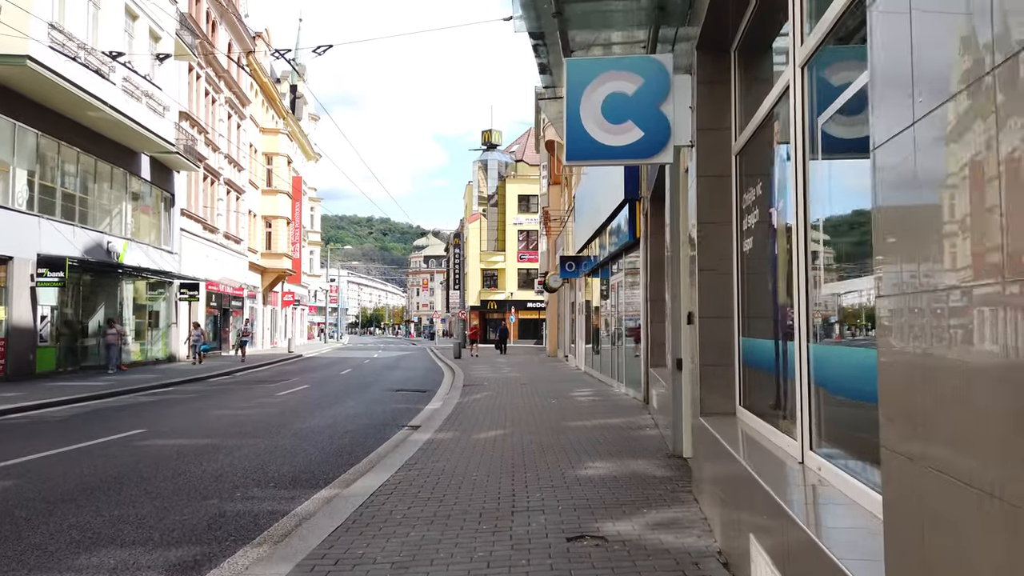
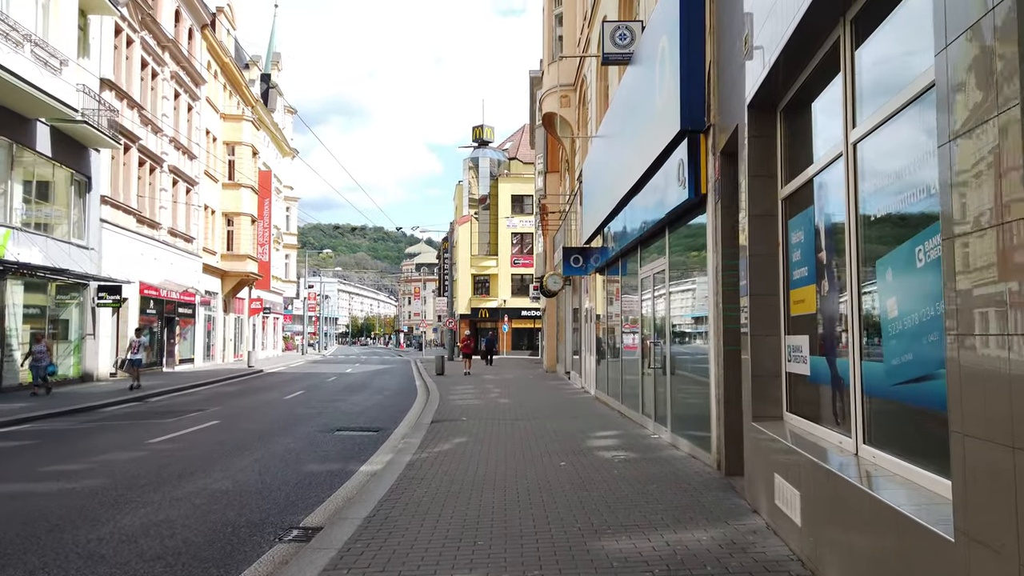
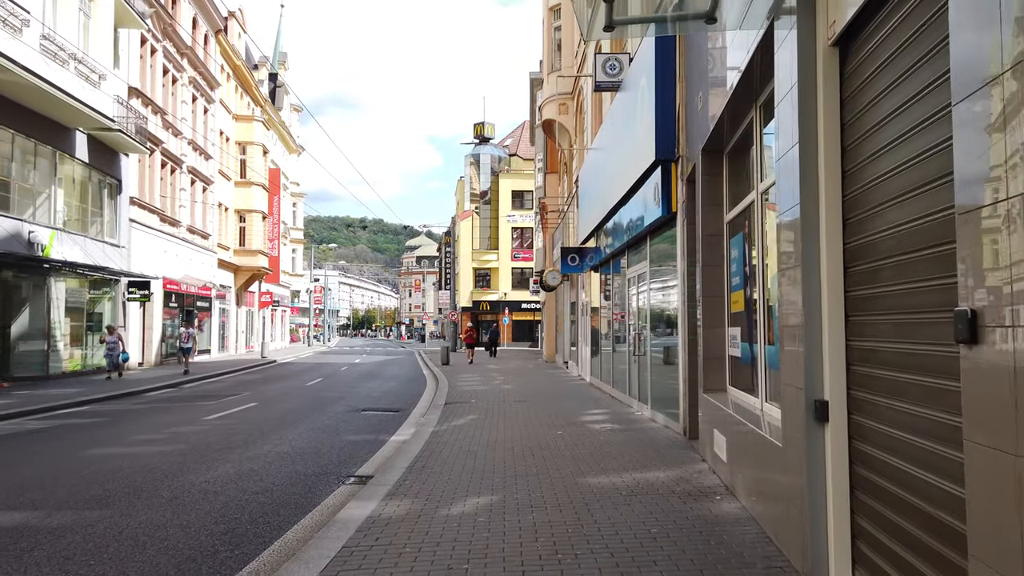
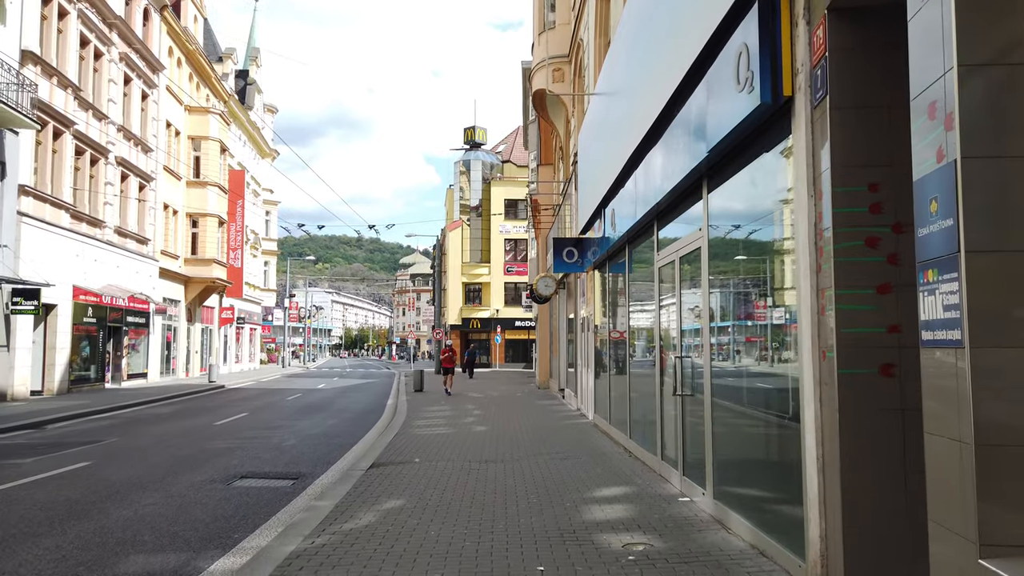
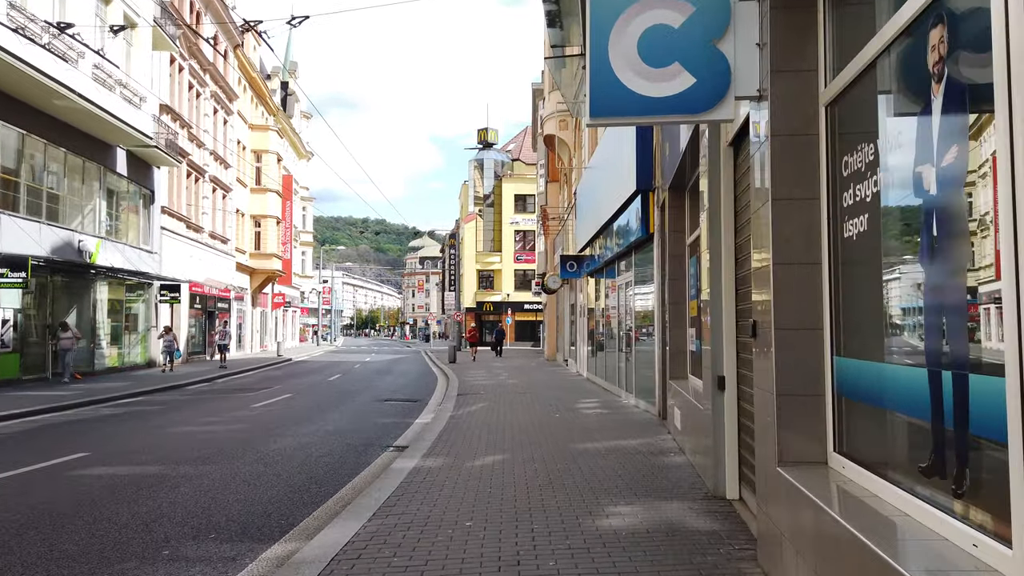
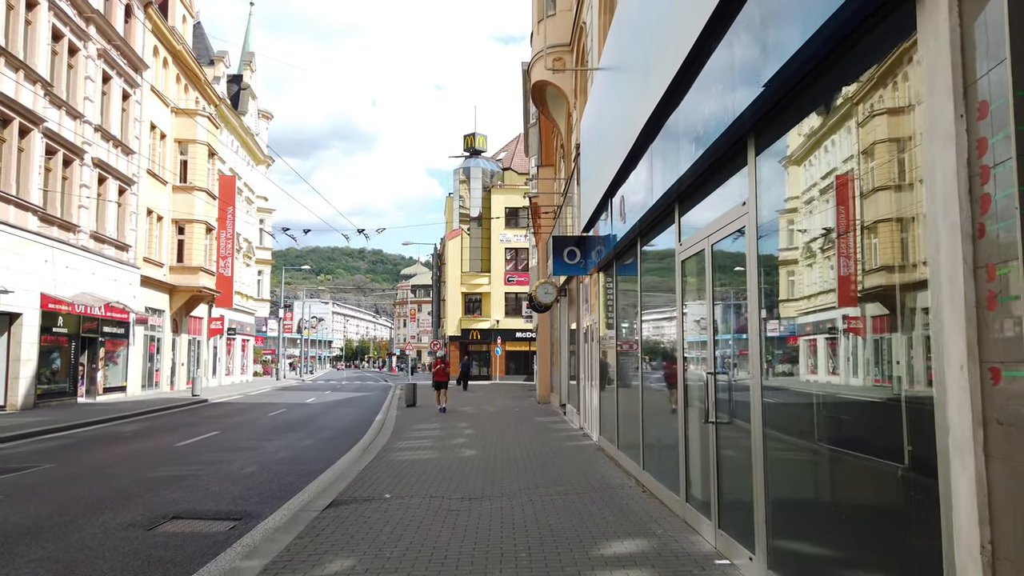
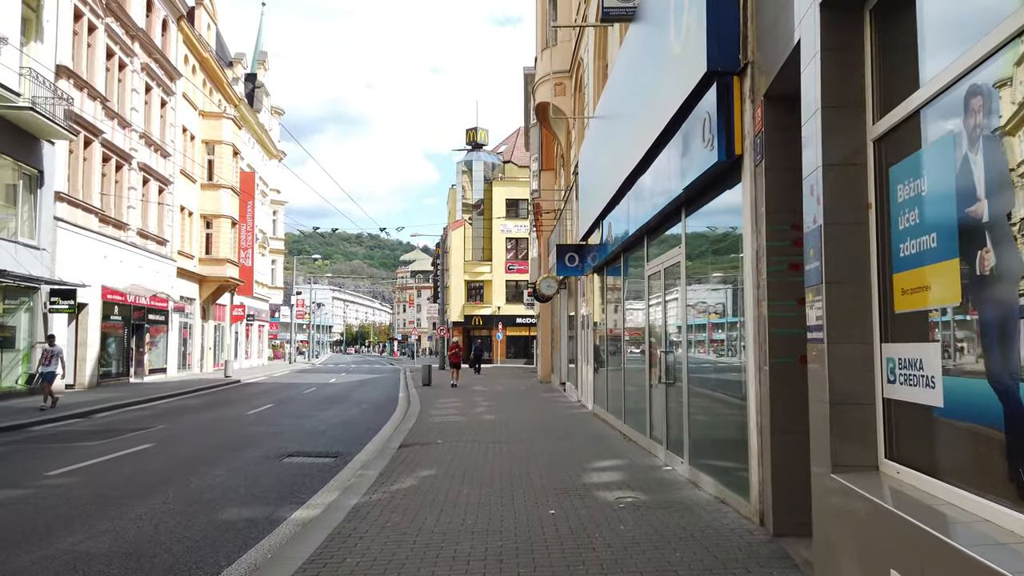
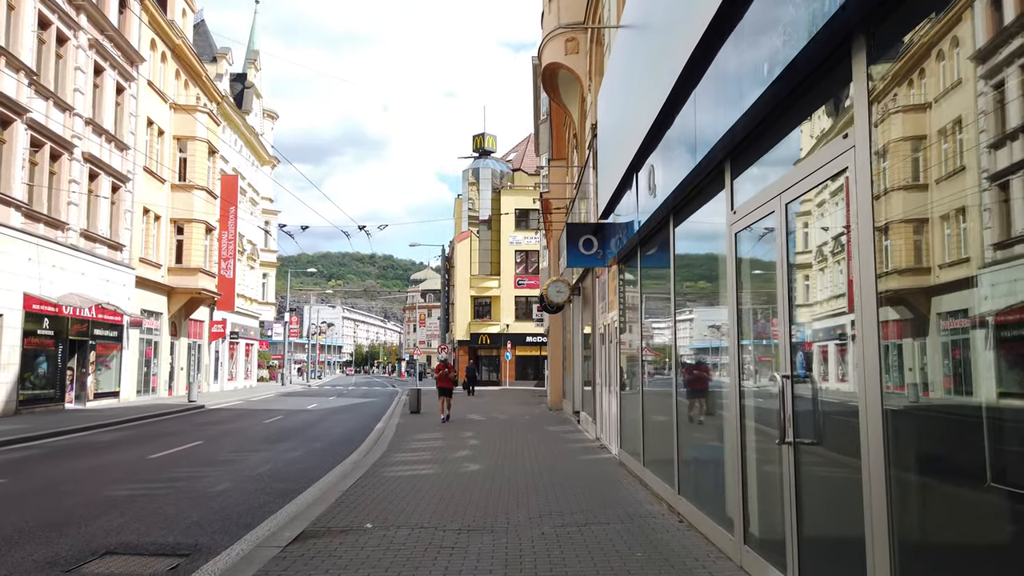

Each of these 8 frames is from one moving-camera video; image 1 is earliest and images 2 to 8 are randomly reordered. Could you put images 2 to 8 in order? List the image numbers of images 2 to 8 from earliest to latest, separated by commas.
5, 3, 2, 7, 4, 6, 8
